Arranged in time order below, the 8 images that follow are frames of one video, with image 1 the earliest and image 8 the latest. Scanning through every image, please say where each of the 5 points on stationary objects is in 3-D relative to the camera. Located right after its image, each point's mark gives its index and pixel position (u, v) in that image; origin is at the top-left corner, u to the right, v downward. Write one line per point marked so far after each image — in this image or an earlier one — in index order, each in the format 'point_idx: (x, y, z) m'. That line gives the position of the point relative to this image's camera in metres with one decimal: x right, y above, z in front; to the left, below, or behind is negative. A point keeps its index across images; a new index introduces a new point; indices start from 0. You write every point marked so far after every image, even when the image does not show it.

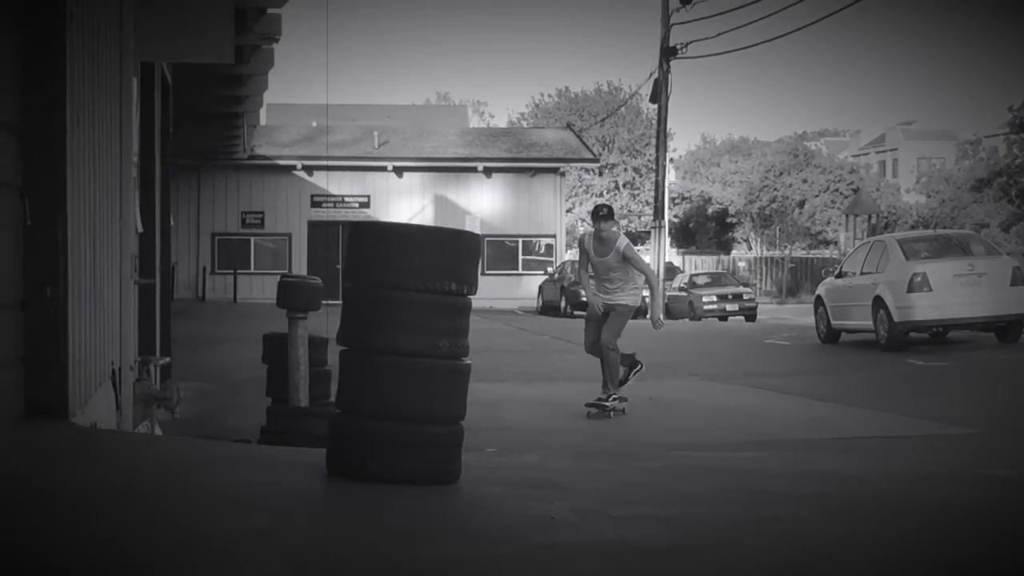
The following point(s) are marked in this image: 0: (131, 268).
0: (-1.9, +0.1, +5.9) m
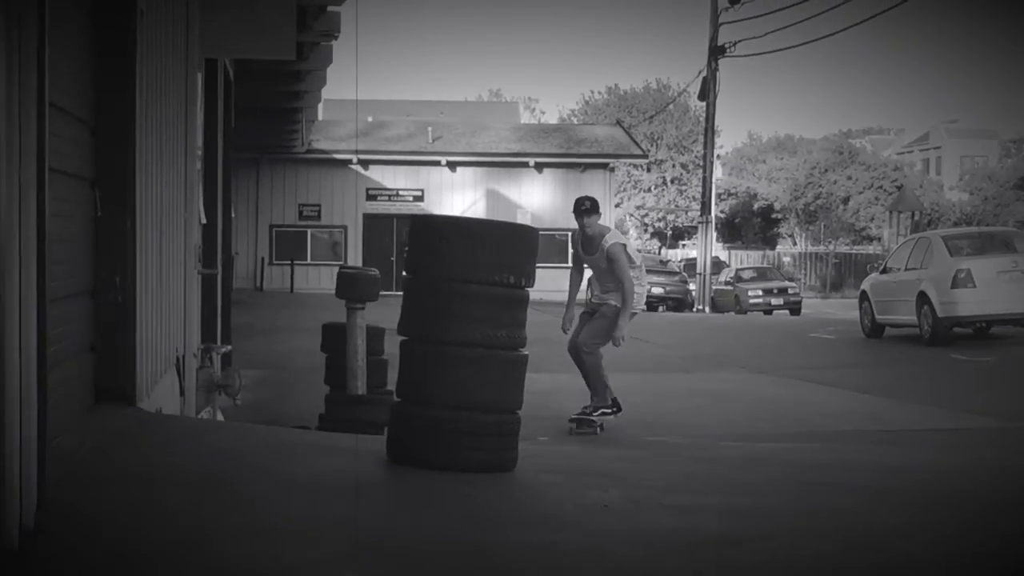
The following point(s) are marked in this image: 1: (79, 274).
0: (-1.7, +0.2, +6.1) m
1: (-1.5, 0.0, +3.8) m
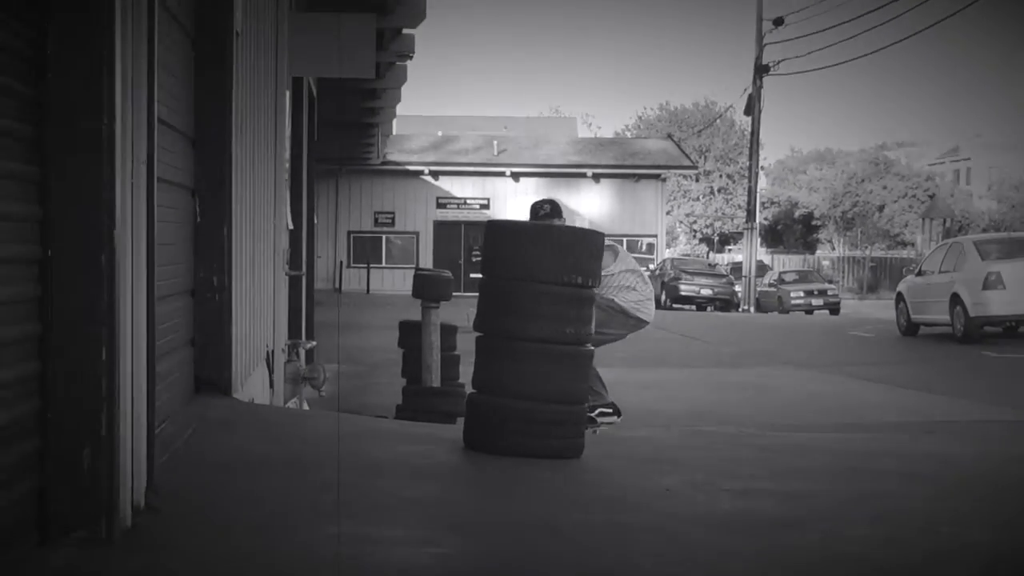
0: (-1.4, +0.2, +6.4) m
1: (-1.3, 0.0, +4.2) m
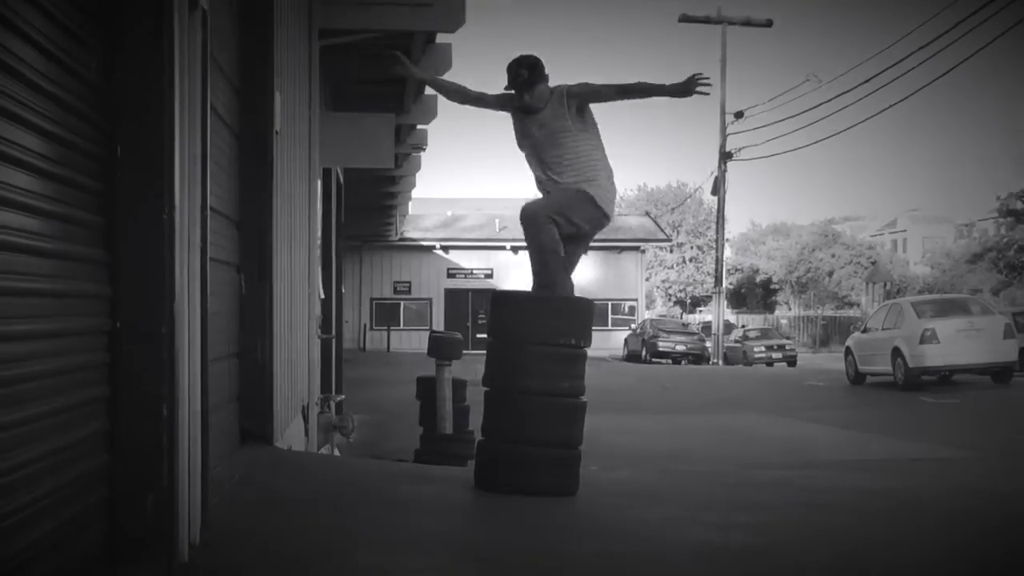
0: (-1.4, -0.2, +7.0) m
1: (-1.3, -0.2, +4.7) m
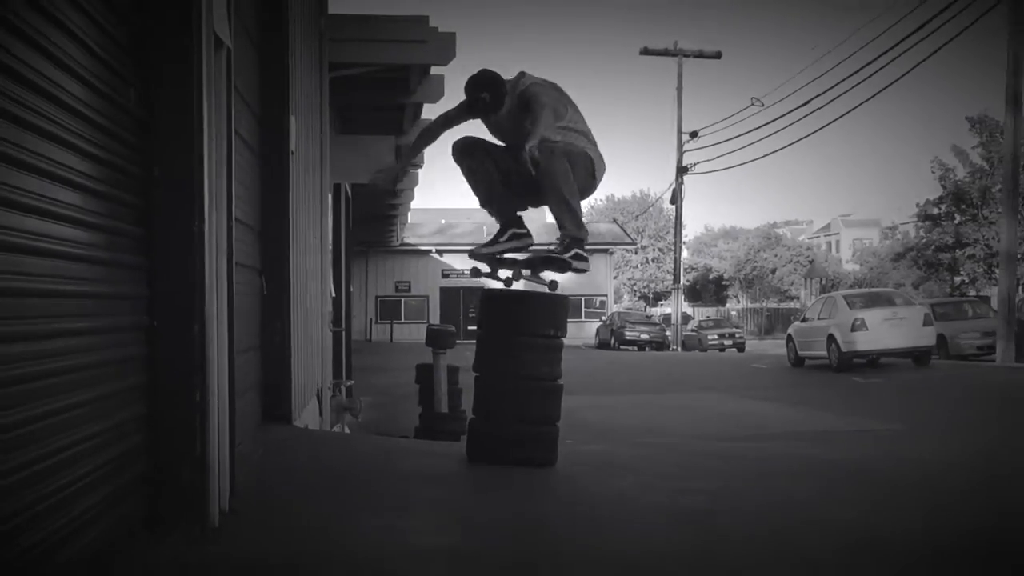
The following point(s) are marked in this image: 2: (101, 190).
0: (-1.4, -0.2, +7.6) m
1: (-1.4, -0.2, +5.3) m
2: (-1.6, +0.4, +3.8) m
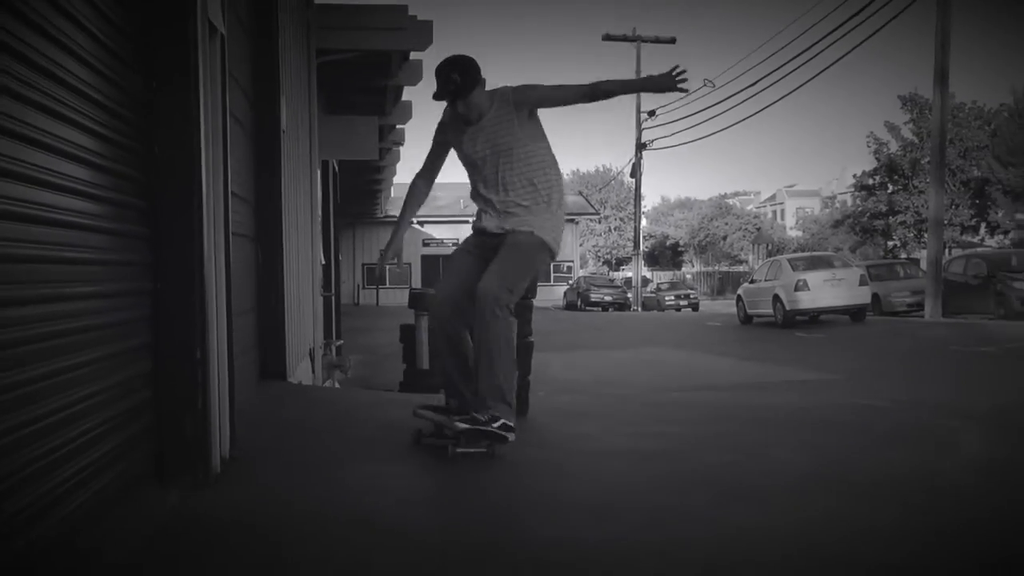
0: (-1.6, 0.0, +8.0) m
1: (-1.5, -0.1, +5.8) m
2: (-1.7, +0.5, +4.2) m
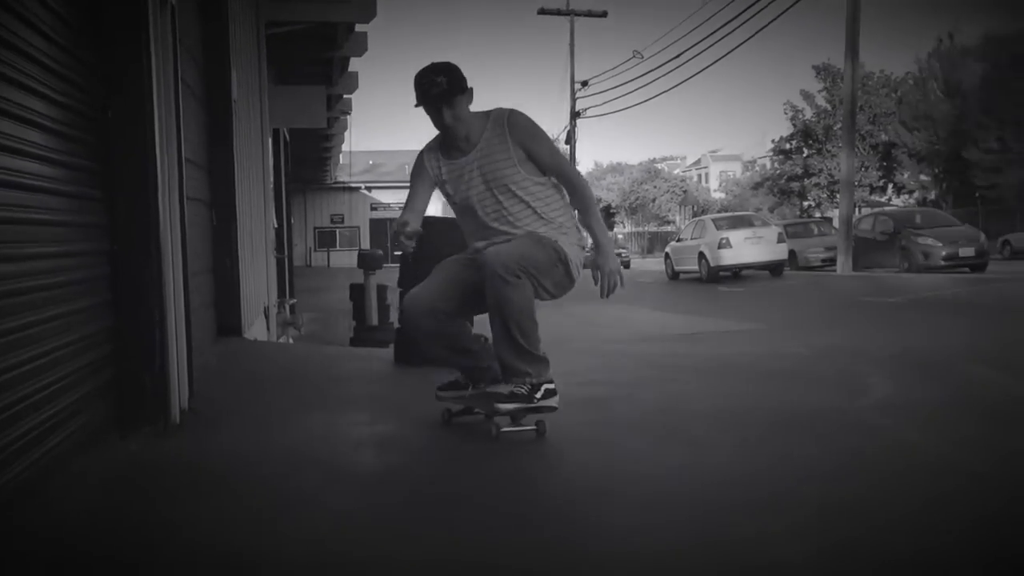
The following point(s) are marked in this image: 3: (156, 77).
0: (-2.0, +0.3, +8.3) m
1: (-1.8, +0.1, +6.0) m
2: (-2.0, +0.7, +4.5) m
3: (-1.8, +1.1, +5.1) m
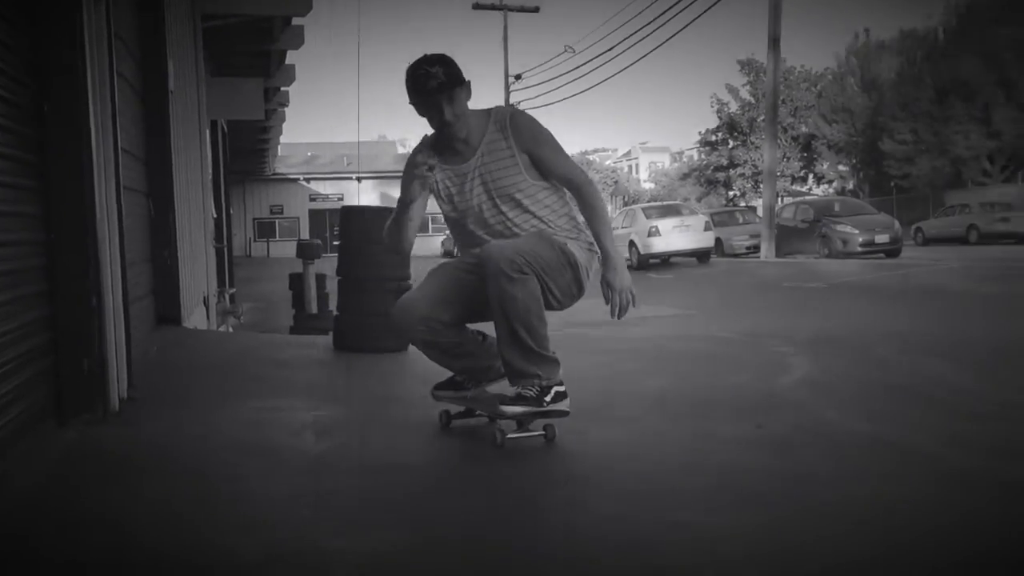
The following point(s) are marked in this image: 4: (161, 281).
0: (-2.5, +0.4, +8.3) m
1: (-2.2, +0.2, +6.1) m
2: (-2.3, +0.7, +4.5) m
3: (-2.1, +1.1, +5.1) m
4: (-2.4, 0.0, +6.9) m
